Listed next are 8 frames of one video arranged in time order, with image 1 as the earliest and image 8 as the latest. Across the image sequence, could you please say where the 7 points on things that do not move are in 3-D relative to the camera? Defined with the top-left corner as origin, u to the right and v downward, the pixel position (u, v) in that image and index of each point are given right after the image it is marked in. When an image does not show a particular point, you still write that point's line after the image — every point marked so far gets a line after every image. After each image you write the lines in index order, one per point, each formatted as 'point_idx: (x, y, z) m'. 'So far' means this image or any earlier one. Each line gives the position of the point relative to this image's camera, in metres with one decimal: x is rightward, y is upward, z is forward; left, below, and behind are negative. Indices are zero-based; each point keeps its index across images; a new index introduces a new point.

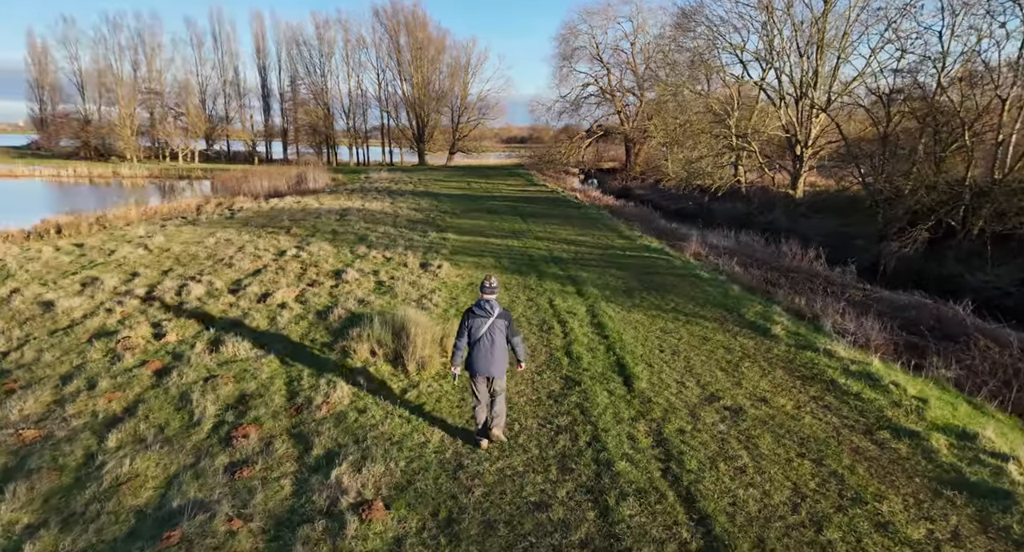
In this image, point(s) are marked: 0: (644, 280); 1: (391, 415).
0: (+2.2, 0.0, +10.0) m
1: (-0.9, -1.0, +4.3) m
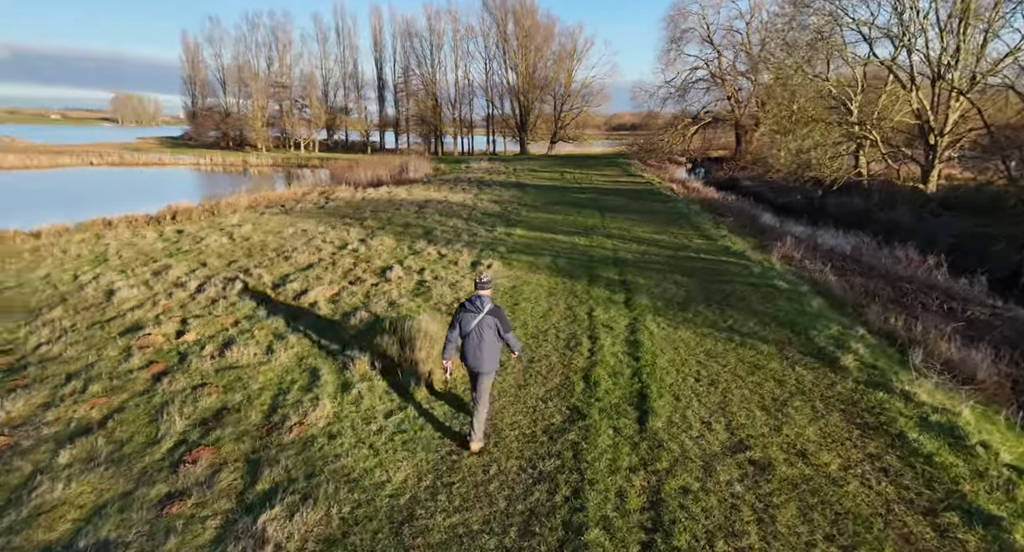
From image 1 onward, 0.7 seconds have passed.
0: (+2.9, -0.2, +9.1) m
1: (-1.0, -1.1, +3.9) m
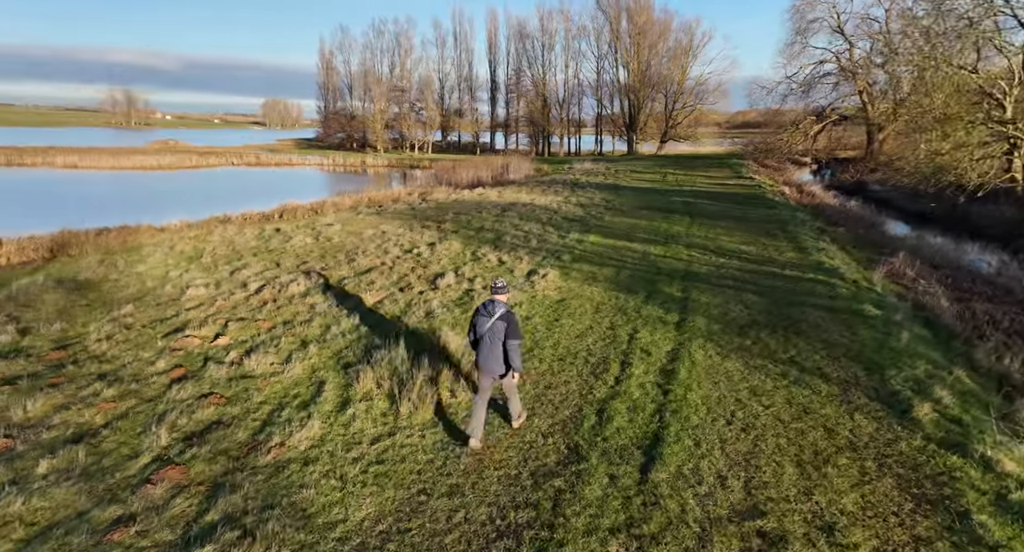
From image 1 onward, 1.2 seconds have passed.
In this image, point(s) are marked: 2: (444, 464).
0: (+3.6, -0.4, +8.2) m
1: (-1.1, -1.2, +3.7) m
2: (-0.4, -1.2, +3.9) m
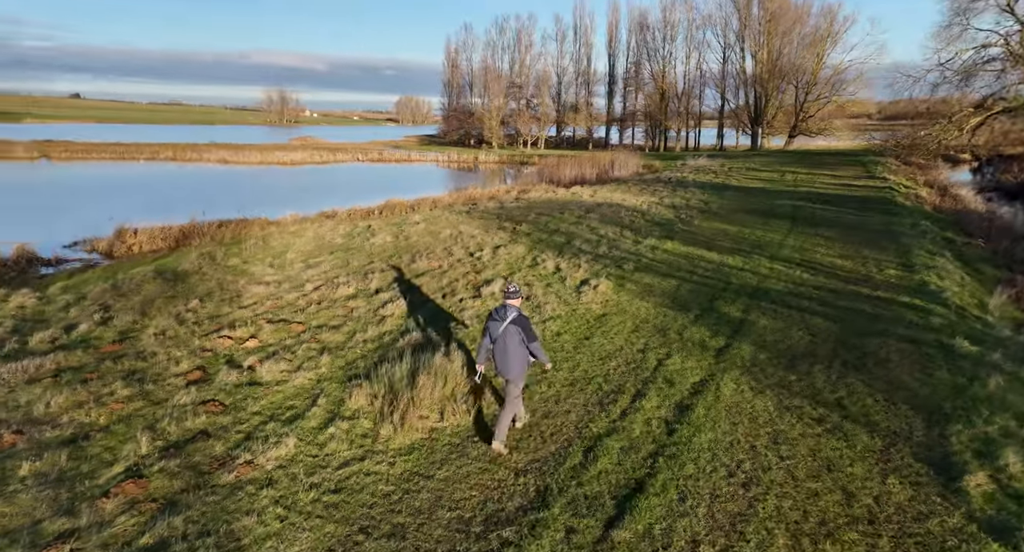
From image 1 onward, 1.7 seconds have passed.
0: (+4.0, -0.7, +7.3) m
1: (-1.4, -1.4, +3.7) m
2: (-0.6, -1.4, +3.7) m
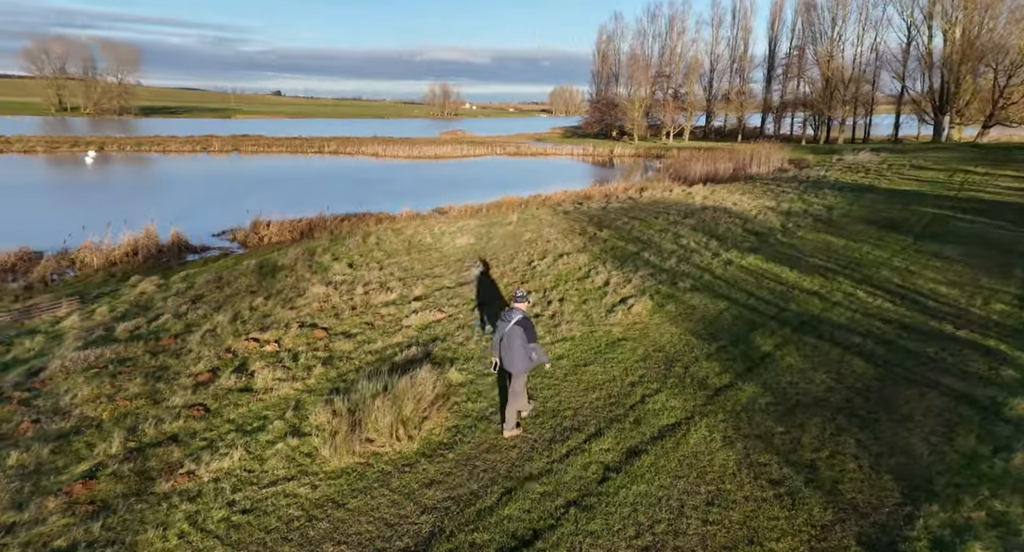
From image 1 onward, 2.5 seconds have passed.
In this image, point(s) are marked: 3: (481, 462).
0: (+3.9, -1.2, +6.6) m
1: (-2.1, -1.6, +4.0) m
2: (-1.3, -1.6, +3.9) m
3: (-0.2, -1.5, +4.7) m
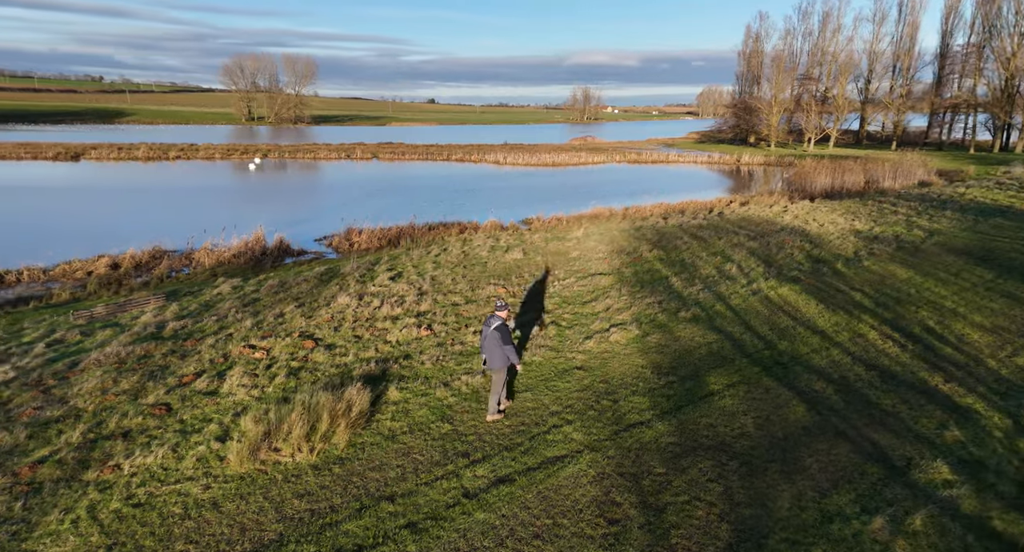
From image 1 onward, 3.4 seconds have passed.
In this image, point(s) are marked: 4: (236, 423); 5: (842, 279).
0: (+3.1, -1.7, +6.5) m
1: (-3.3, -1.8, +5.0) m
2: (-2.6, -1.9, +4.7) m
3: (-1.3, -1.7, +5.4) m
4: (-2.7, -1.5, +6.1) m
5: (+8.7, -0.1, +16.2) m
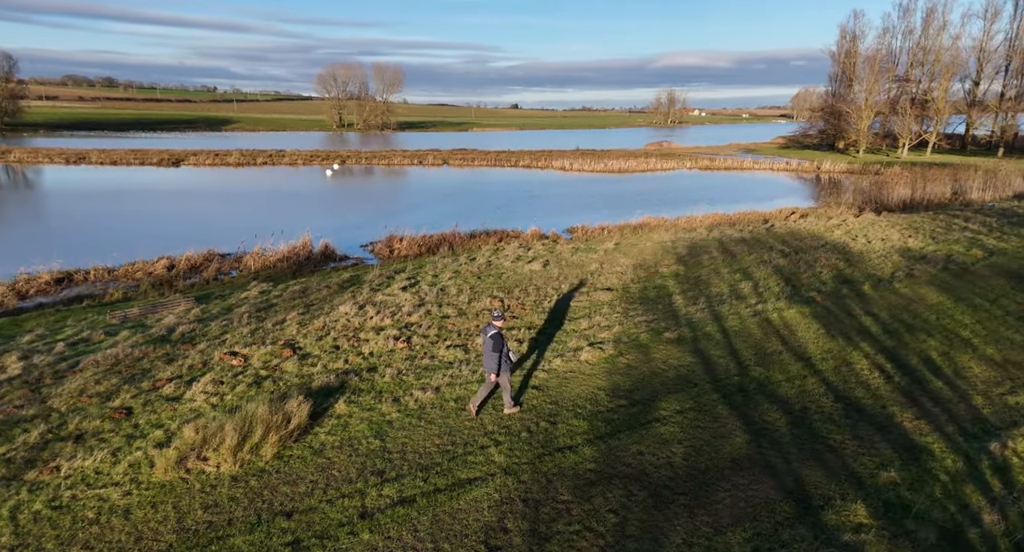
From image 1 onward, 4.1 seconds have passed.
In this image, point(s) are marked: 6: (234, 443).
0: (+2.3, -2.0, +6.3) m
1: (-4.2, -1.9, +5.4) m
2: (-3.5, -2.0, +5.1) m
3: (-2.2, -1.9, +5.7) m
4: (-3.5, -1.7, +6.6) m
5: (+8.9, -0.6, +15.5) m
6: (-2.8, -1.7, +6.0) m
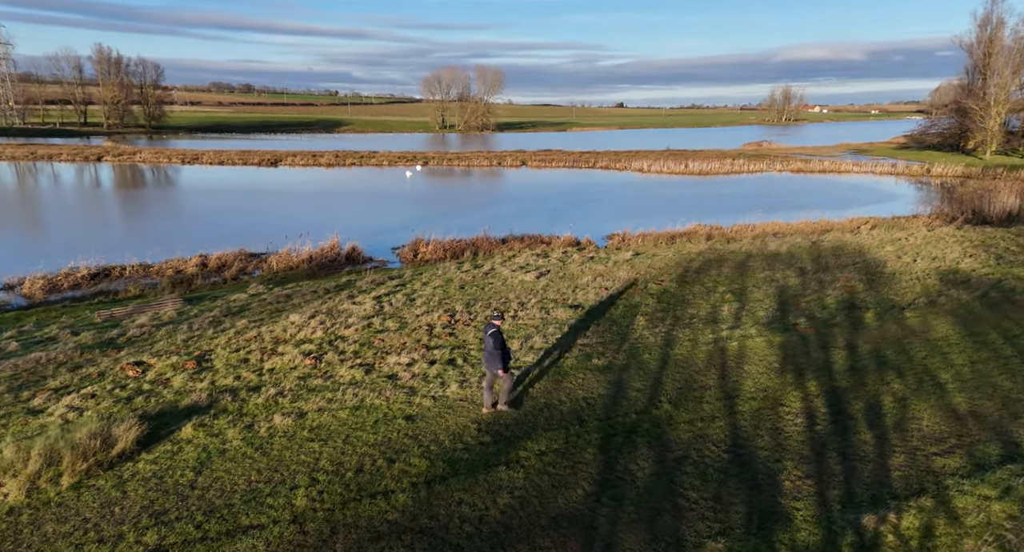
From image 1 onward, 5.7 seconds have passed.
0: (+0.4, -2.3, +5.8) m
1: (-6.1, -2.1, +5.5) m
2: (-5.5, -2.2, +5.1) m
3: (-4.1, -2.2, +5.6) m
4: (-5.4, -1.9, +6.6) m
5: (+7.9, -1.3, +14.3) m
6: (-4.7, -1.9, +6.0) m
